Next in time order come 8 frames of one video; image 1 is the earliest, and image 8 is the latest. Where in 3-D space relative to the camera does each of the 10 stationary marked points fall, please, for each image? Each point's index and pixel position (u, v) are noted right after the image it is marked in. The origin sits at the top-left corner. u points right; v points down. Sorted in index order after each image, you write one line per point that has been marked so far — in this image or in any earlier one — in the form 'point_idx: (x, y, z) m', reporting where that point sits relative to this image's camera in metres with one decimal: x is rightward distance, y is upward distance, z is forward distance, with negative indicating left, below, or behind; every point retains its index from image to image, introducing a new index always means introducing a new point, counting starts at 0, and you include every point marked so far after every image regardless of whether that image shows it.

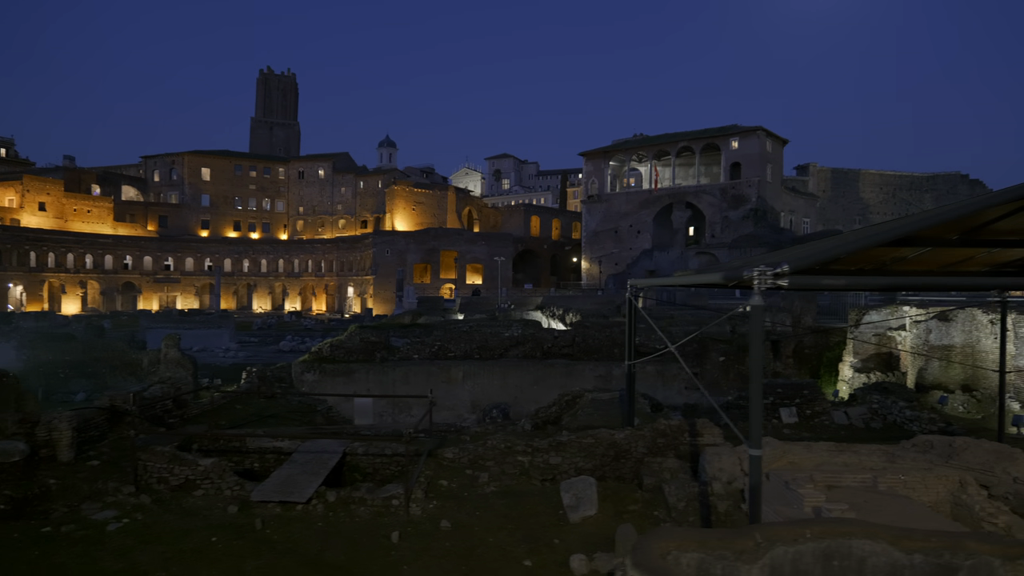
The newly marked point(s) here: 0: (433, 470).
0: (-1.3, -2.9, +9.5) m
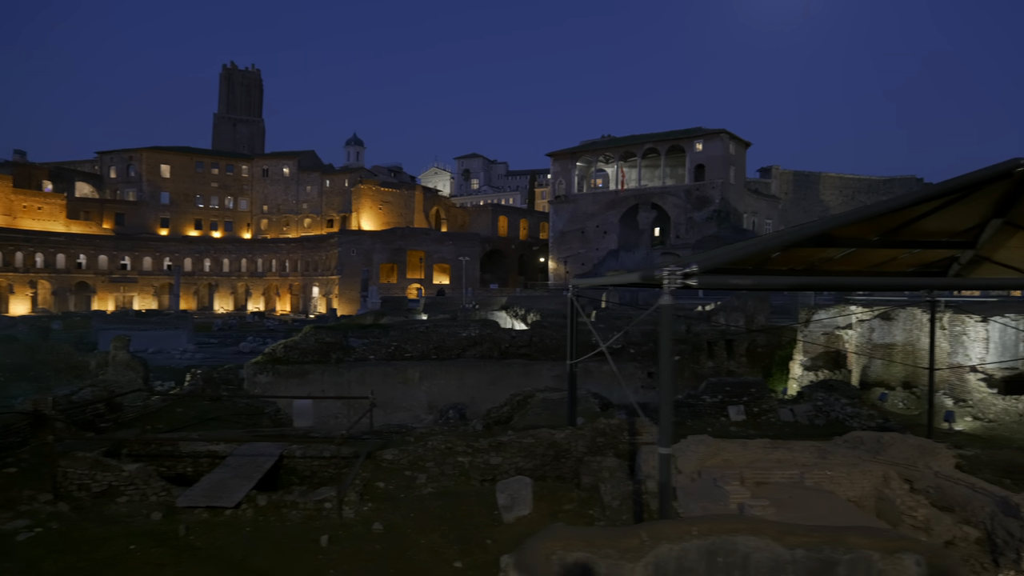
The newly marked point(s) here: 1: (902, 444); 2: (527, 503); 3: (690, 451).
0: (-2.2, -2.9, +9.4) m
1: (+5.8, -2.4, +9.0) m
2: (+0.2, -3.0, +8.3) m
3: (+2.6, -2.4, +8.9) m
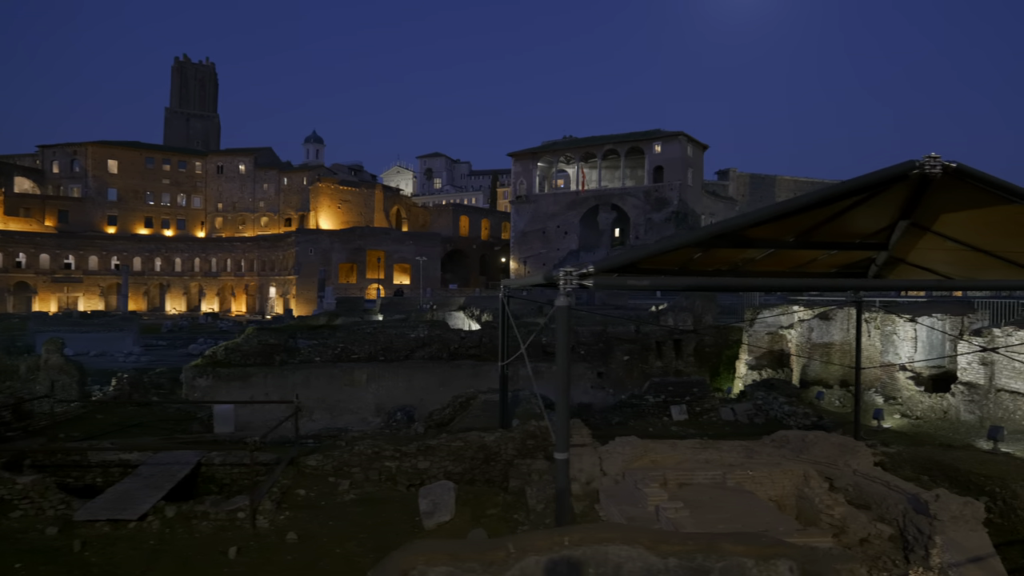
0: (-3.3, -2.9, +9.1) m
1: (+4.7, -2.4, +9.2) m
2: (-0.8, -3.0, +8.1) m
3: (+1.5, -2.4, +8.8) m
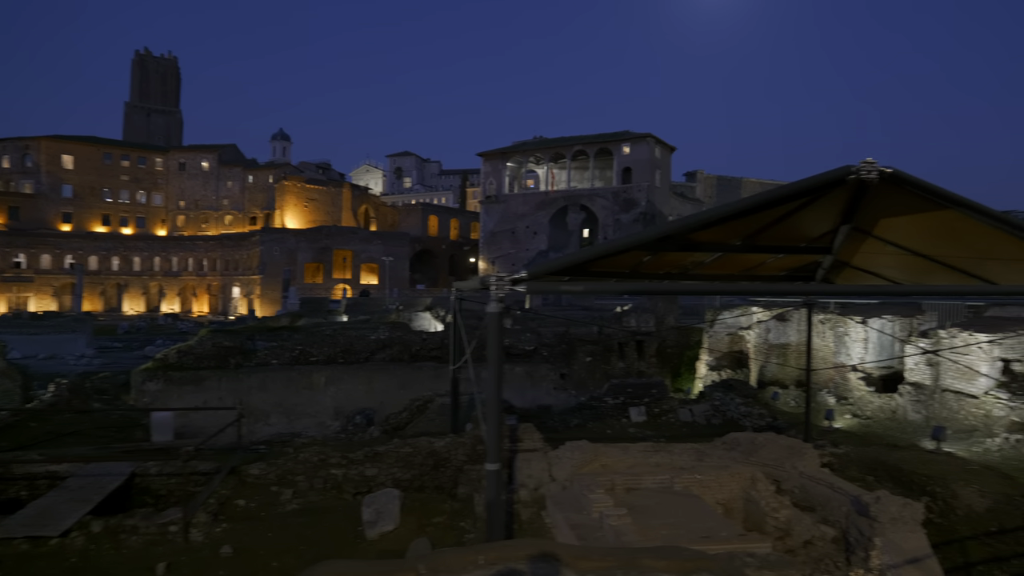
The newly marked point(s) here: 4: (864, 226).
0: (-4.1, -2.9, +8.8) m
1: (+4.0, -2.4, +9.2) m
2: (-1.6, -3.0, +7.9) m
3: (+0.8, -2.5, +8.7) m
4: (+3.9, +0.7, +6.7) m
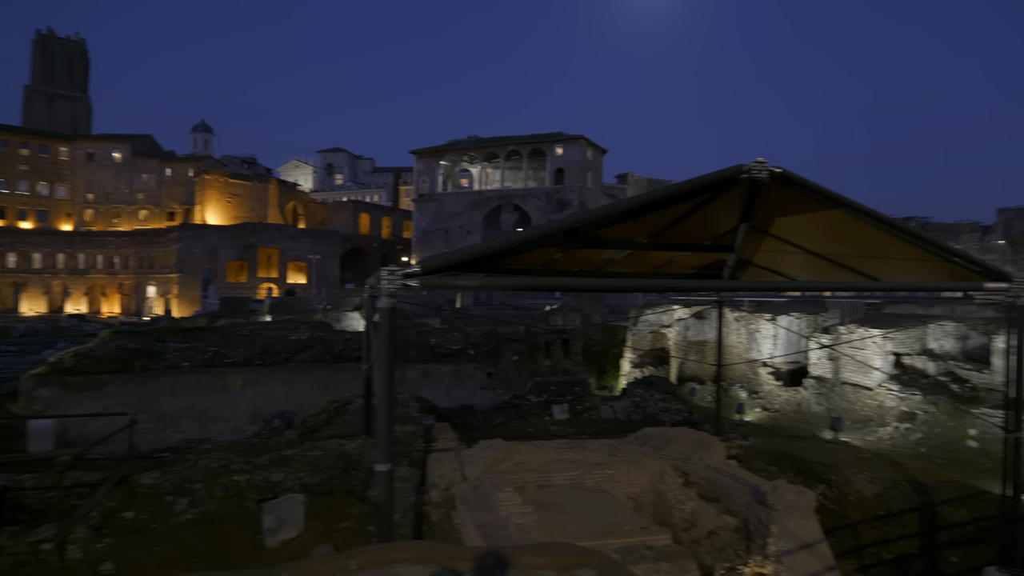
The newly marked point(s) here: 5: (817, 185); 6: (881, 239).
0: (-5.3, -2.9, +8.1) m
1: (+2.7, -2.4, +9.4) m
2: (-2.7, -3.0, +7.5) m
3: (-0.5, -2.4, +8.6) m
4: (+2.8, +0.7, +6.9) m
5: (+2.8, +1.0, +5.6) m
6: (+3.8, +0.5, +6.3) m
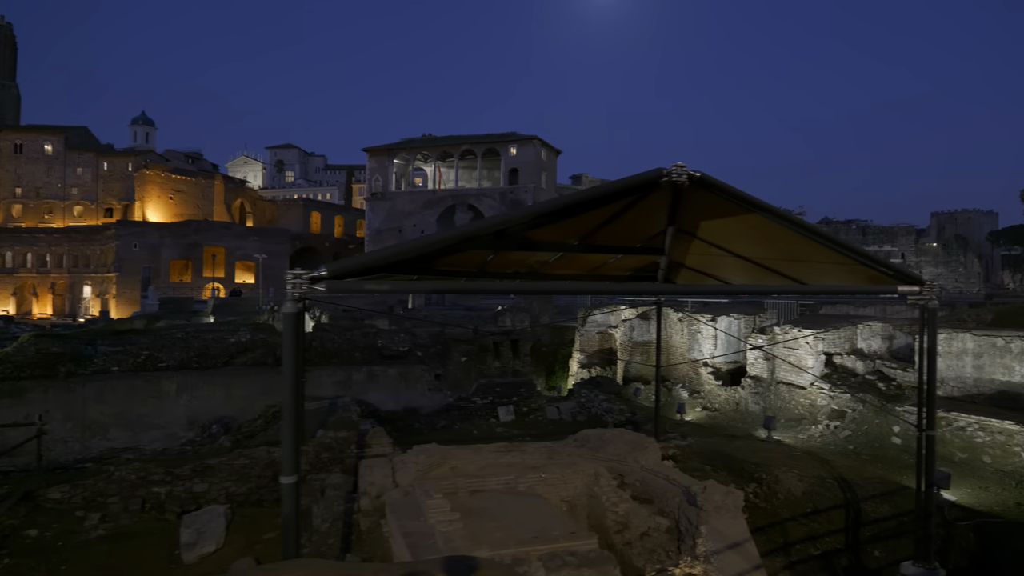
0: (-6.2, -2.9, +7.6) m
1: (+1.7, -2.4, +9.4) m
2: (-3.6, -3.0, +7.2) m
3: (-1.4, -2.4, +8.4) m
4: (+2.0, +0.7, +6.9) m
5: (+2.1, +0.9, +5.6) m
6: (+3.1, +0.5, +6.4) m
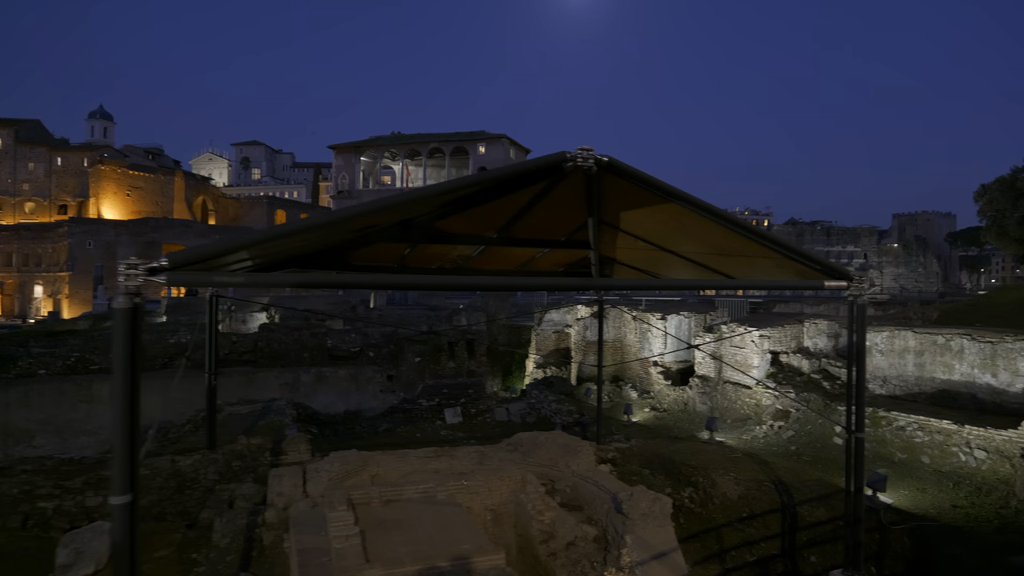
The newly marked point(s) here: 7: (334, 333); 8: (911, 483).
0: (-7.2, -2.8, +6.9) m
1: (+0.6, -2.3, +9.0) m
2: (-4.5, -2.9, +6.6) m
3: (-2.4, -2.4, +7.8) m
4: (+1.1, +0.7, +6.5) m
5: (+1.2, +1.0, +5.2) m
6: (+2.1, +0.5, +6.0) m
7: (-5.9, -1.5, +20.1) m
8: (+5.7, -2.8, +8.6) m
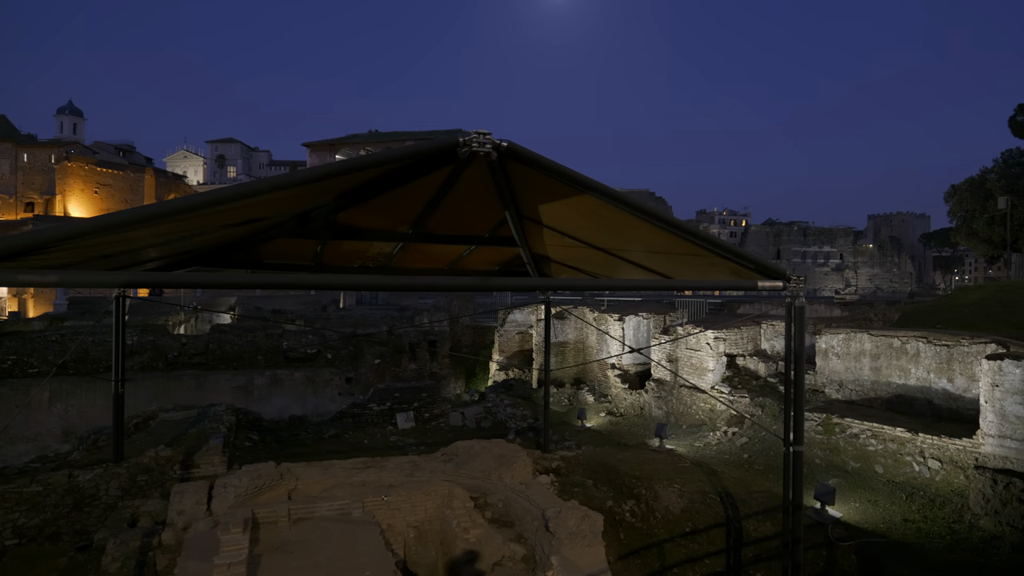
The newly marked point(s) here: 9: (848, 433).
0: (-8.1, -2.8, +6.1) m
1: (-0.3, -2.3, +8.5) m
2: (-5.4, -2.9, +5.9) m
3: (-3.3, -2.4, +7.2) m
4: (+0.2, +0.7, +6.0) m
5: (+0.3, +1.0, +4.7) m
6: (+1.2, +0.5, +5.5) m
7: (-7.1, -1.5, +19.4) m
8: (+4.8, -2.8, +8.2) m
9: (+5.1, -2.2, +9.1) m
